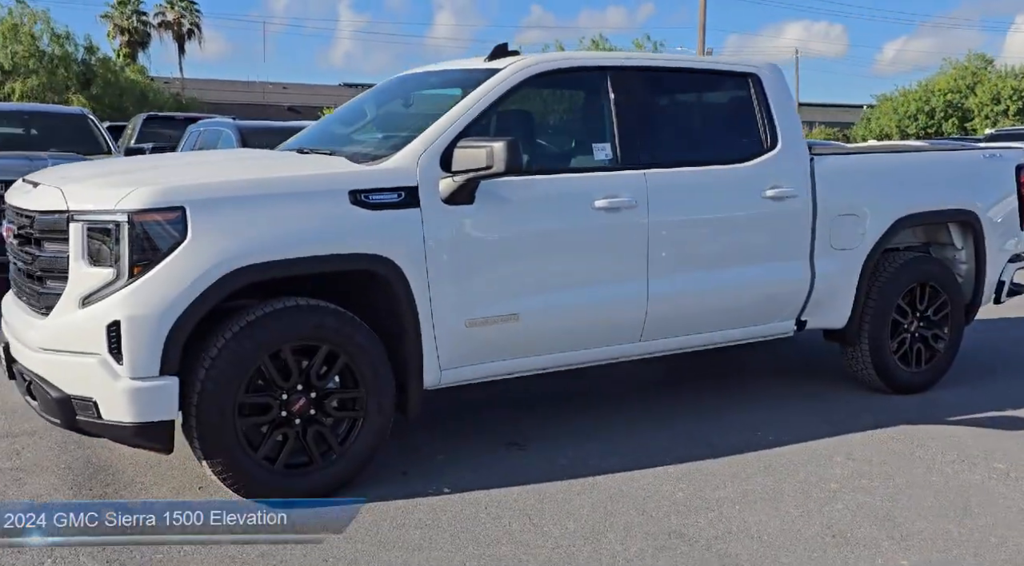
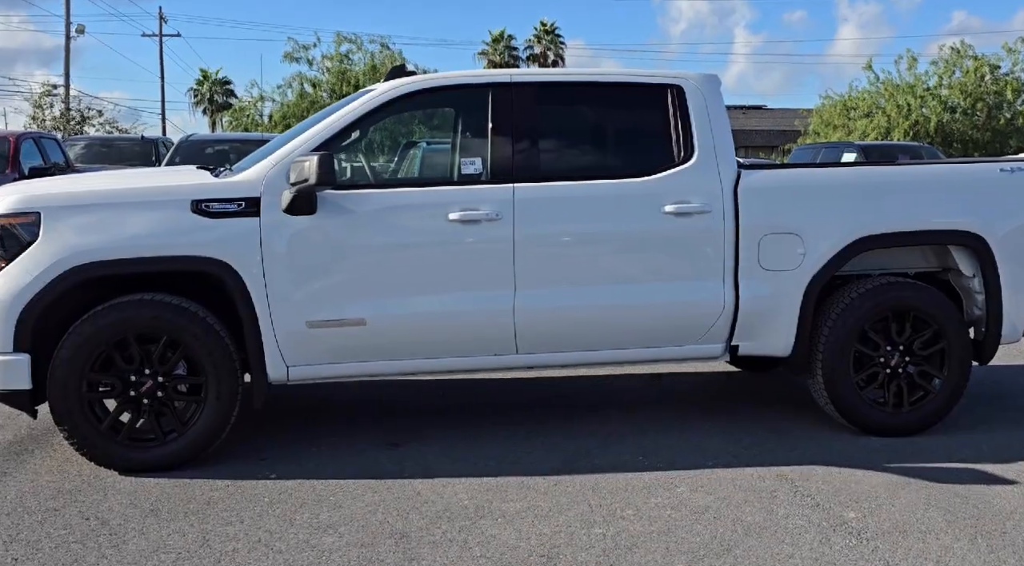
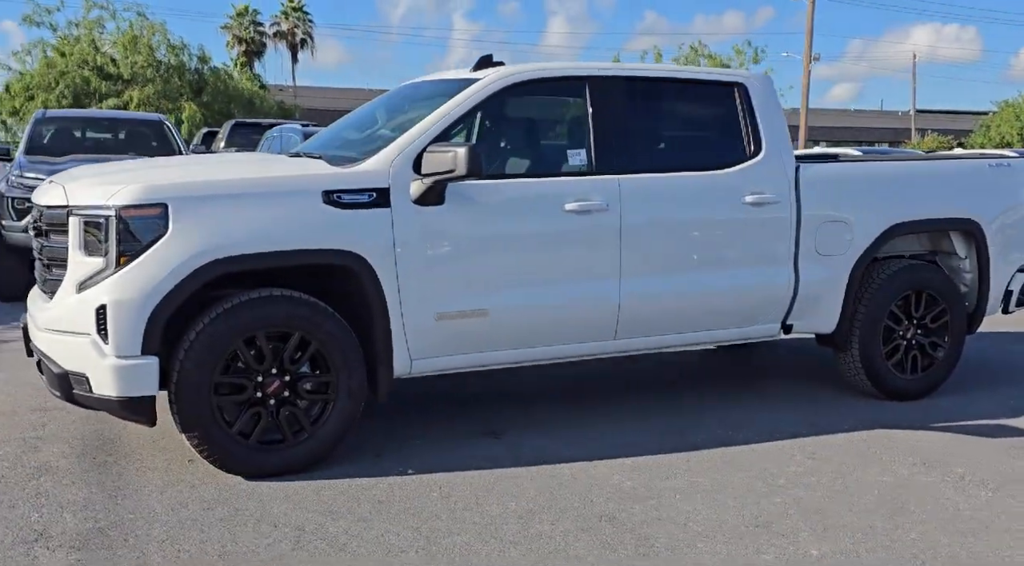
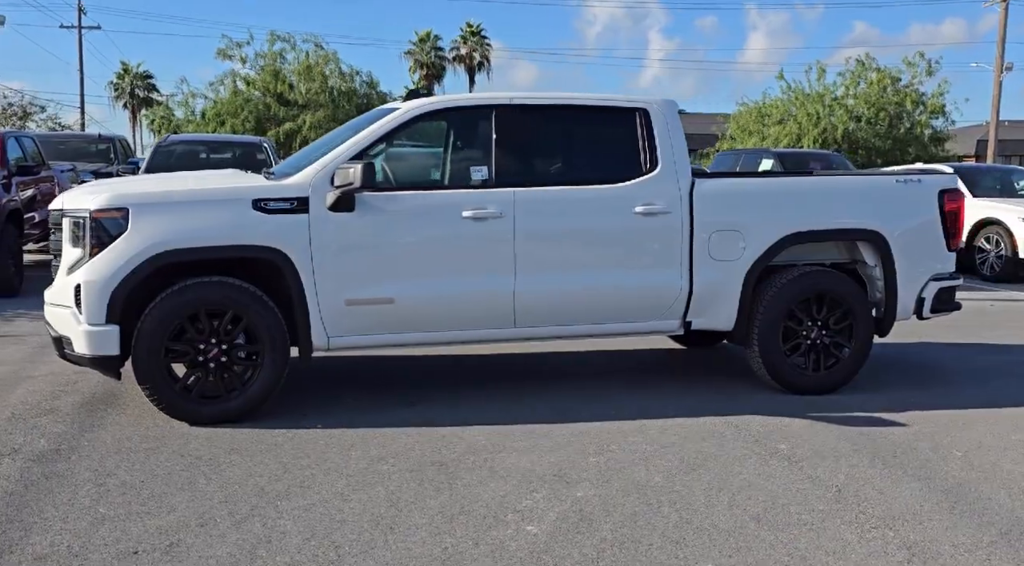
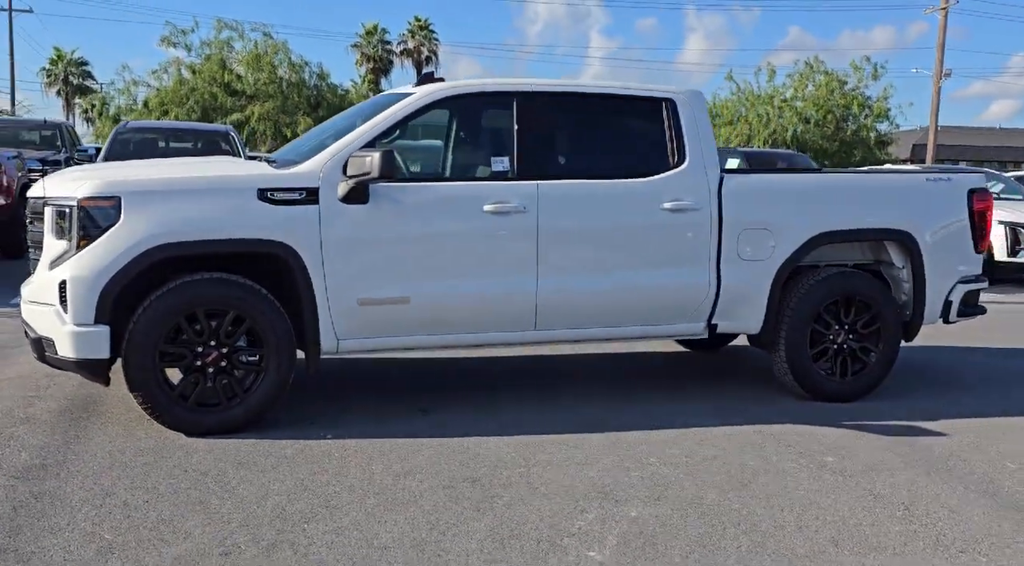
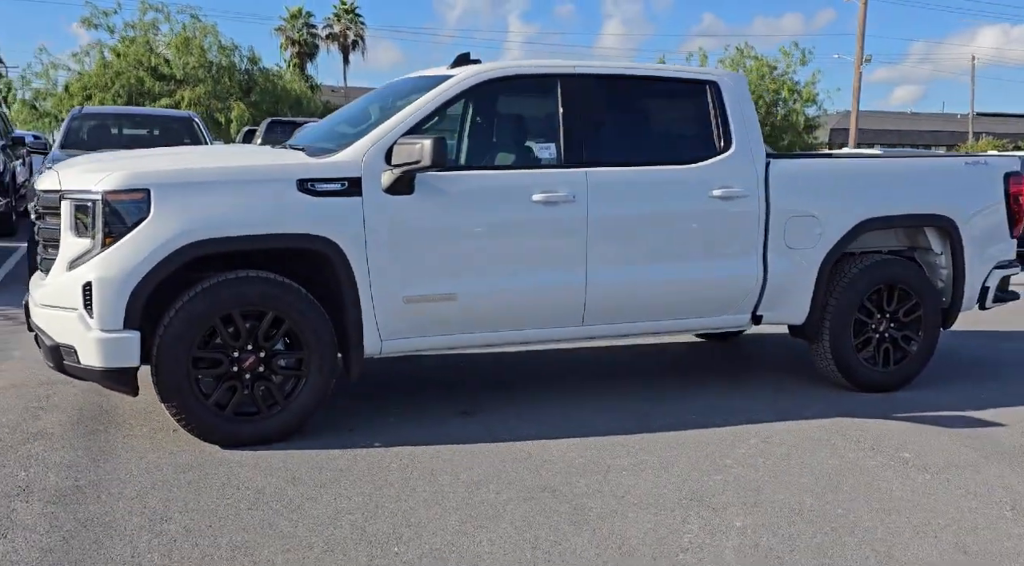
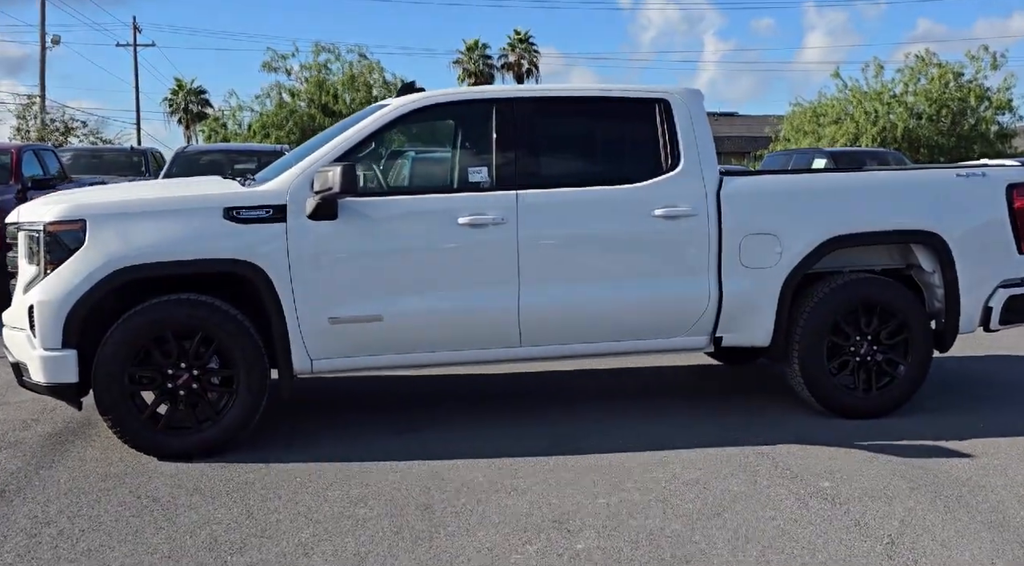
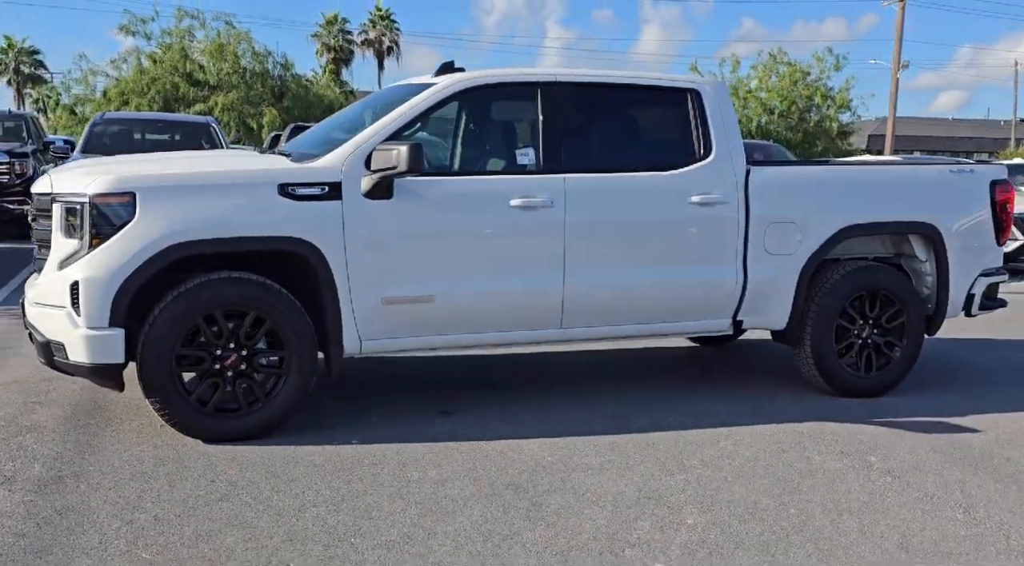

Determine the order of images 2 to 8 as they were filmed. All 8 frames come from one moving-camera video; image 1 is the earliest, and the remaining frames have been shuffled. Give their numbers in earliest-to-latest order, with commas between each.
3, 6, 8, 5, 4, 7, 2
